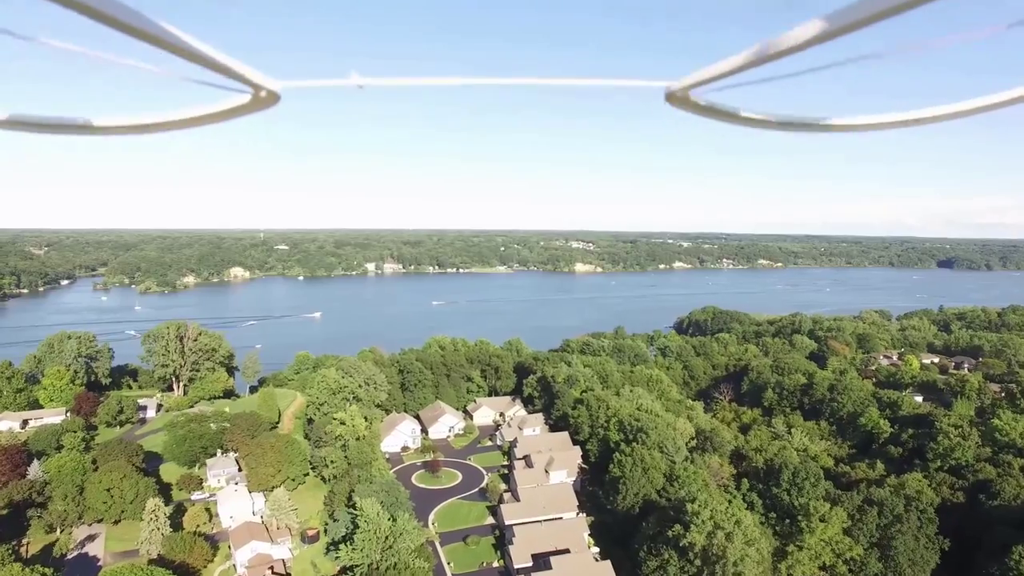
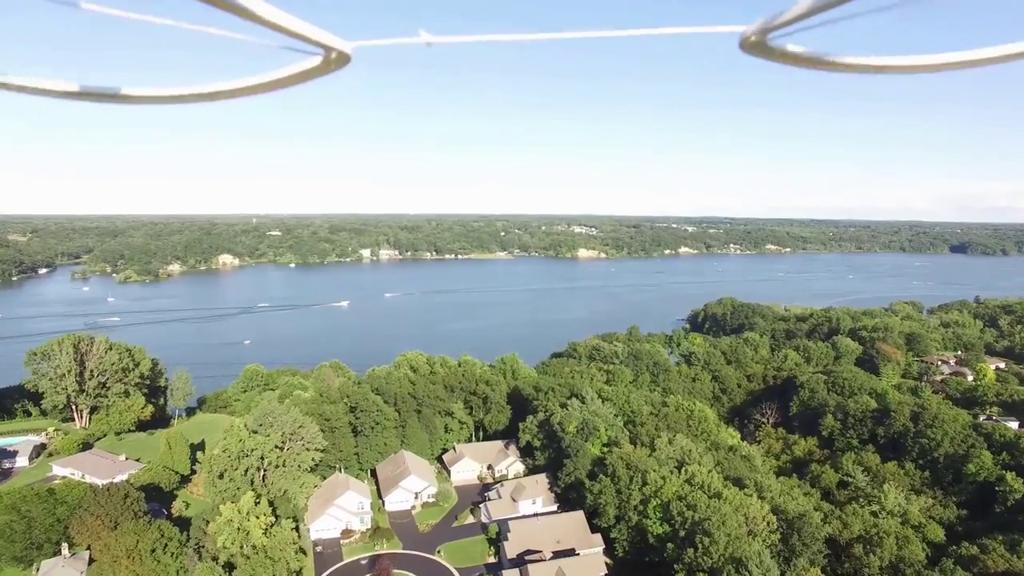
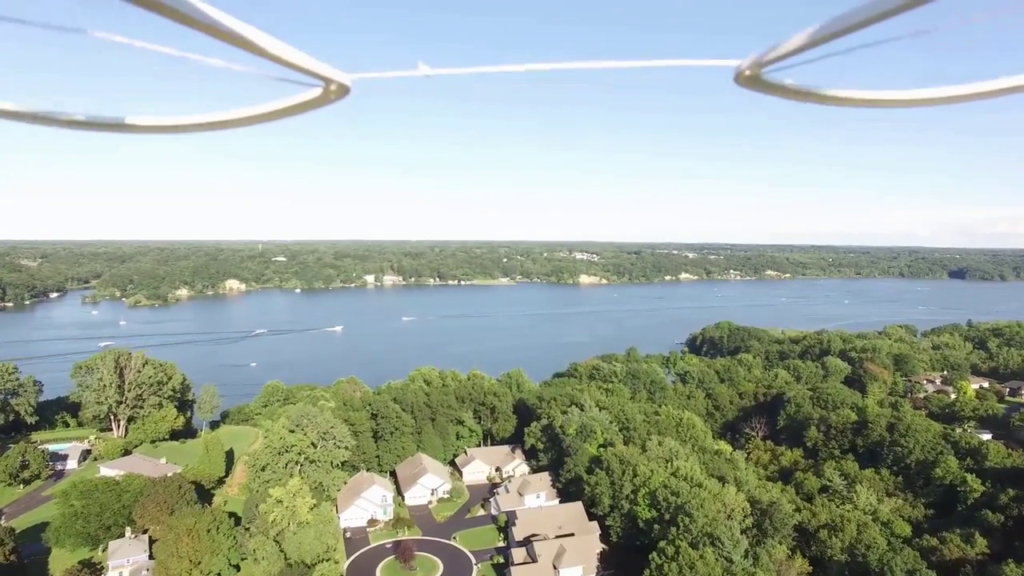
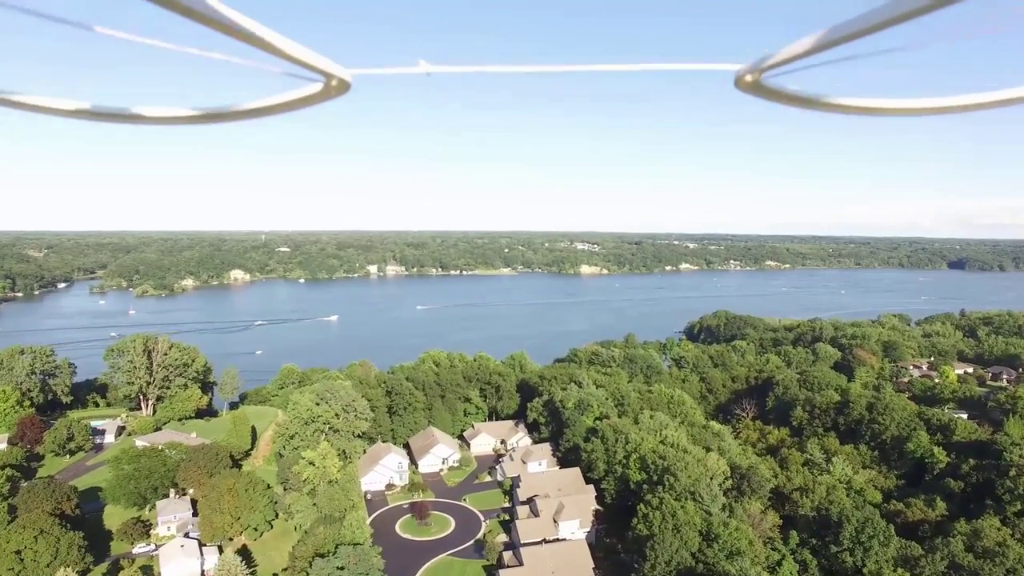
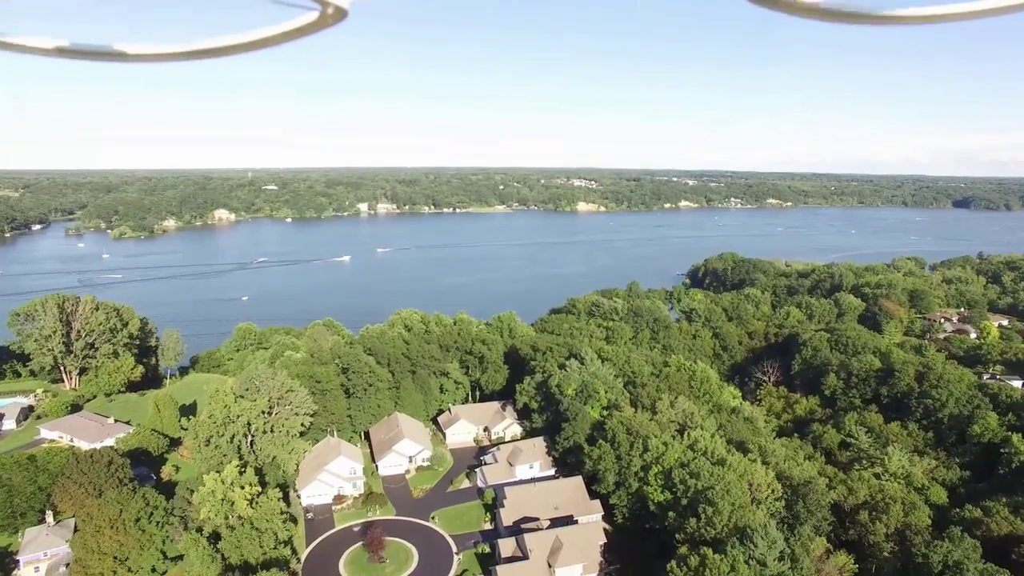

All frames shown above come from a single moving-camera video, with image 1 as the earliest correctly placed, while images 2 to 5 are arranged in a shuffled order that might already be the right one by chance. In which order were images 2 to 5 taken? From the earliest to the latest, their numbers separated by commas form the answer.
4, 3, 2, 5
